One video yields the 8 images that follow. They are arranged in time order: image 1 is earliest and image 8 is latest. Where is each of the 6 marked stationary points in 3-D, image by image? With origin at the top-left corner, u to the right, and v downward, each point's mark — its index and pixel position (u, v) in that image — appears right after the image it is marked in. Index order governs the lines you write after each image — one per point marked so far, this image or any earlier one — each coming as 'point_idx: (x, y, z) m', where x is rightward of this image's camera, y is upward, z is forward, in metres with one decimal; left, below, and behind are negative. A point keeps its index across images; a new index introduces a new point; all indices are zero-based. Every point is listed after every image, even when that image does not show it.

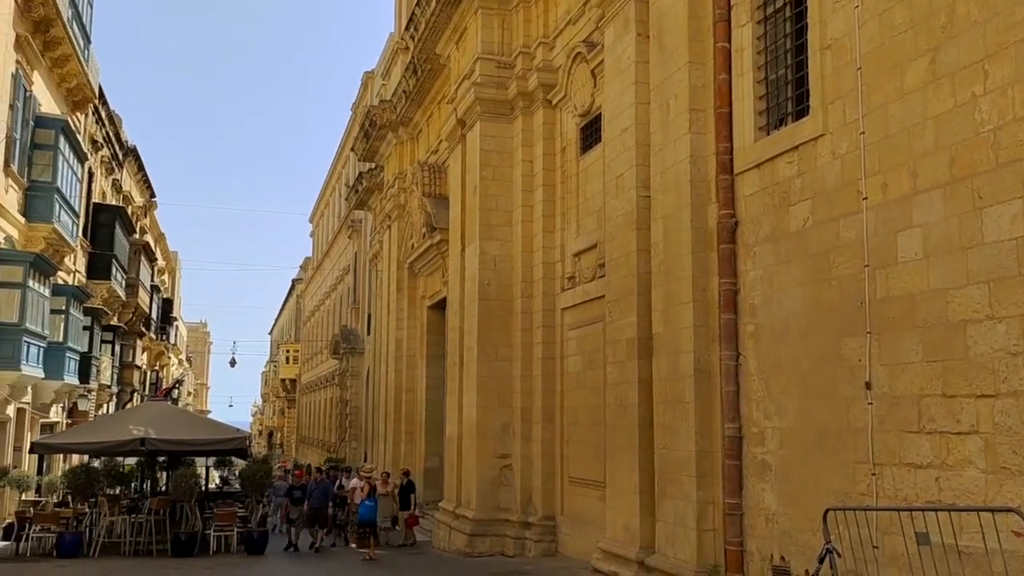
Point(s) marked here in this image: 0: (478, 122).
0: (-0.5, +2.6, +14.1) m
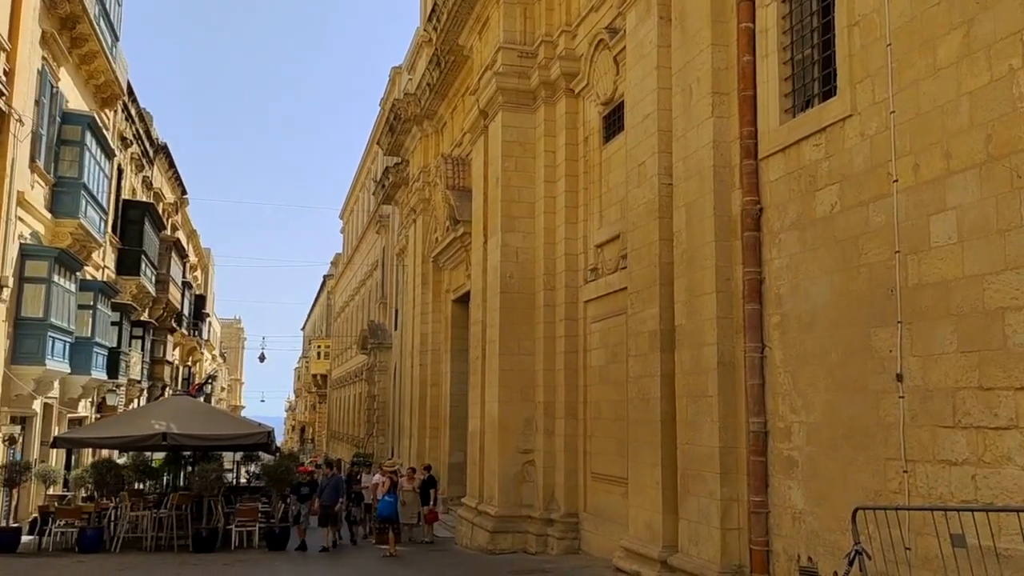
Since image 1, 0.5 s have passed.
0: (-0.2, +2.7, +13.9) m
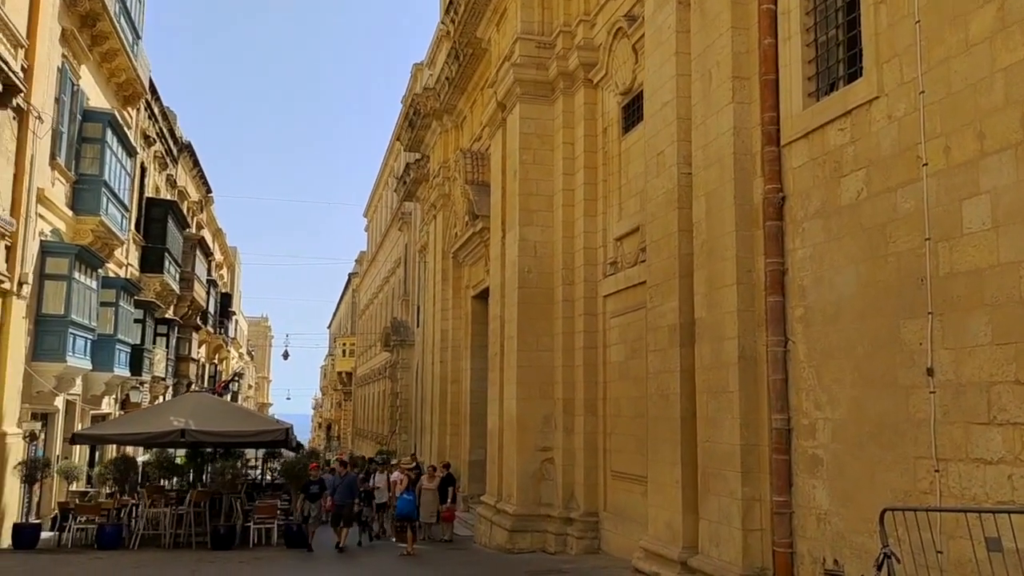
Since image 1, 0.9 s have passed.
0: (+0.1, +2.8, +13.6) m
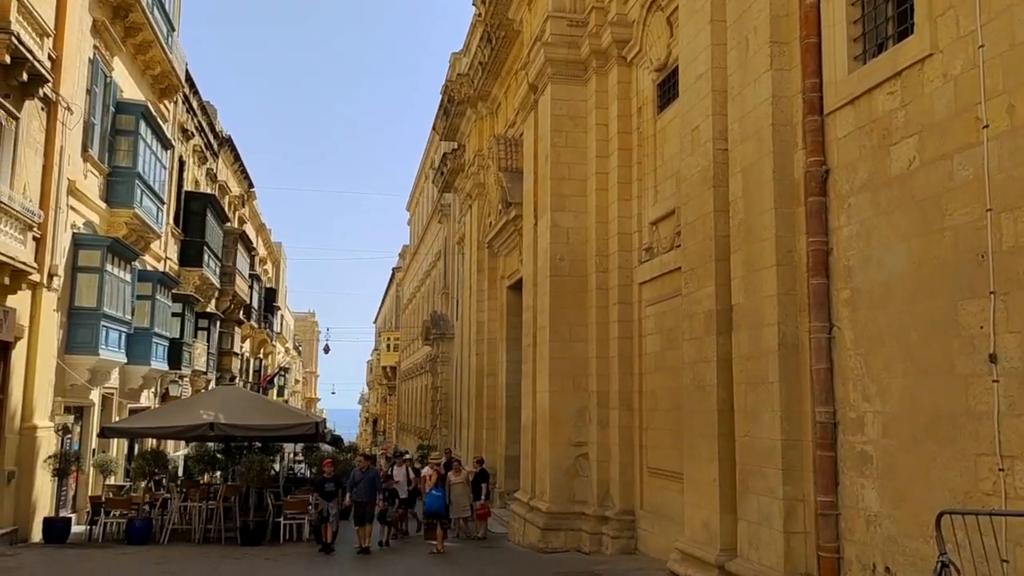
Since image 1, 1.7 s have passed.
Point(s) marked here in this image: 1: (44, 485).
0: (+0.5, +3.0, +13.1) m
1: (-7.5, -3.1, +14.3) m
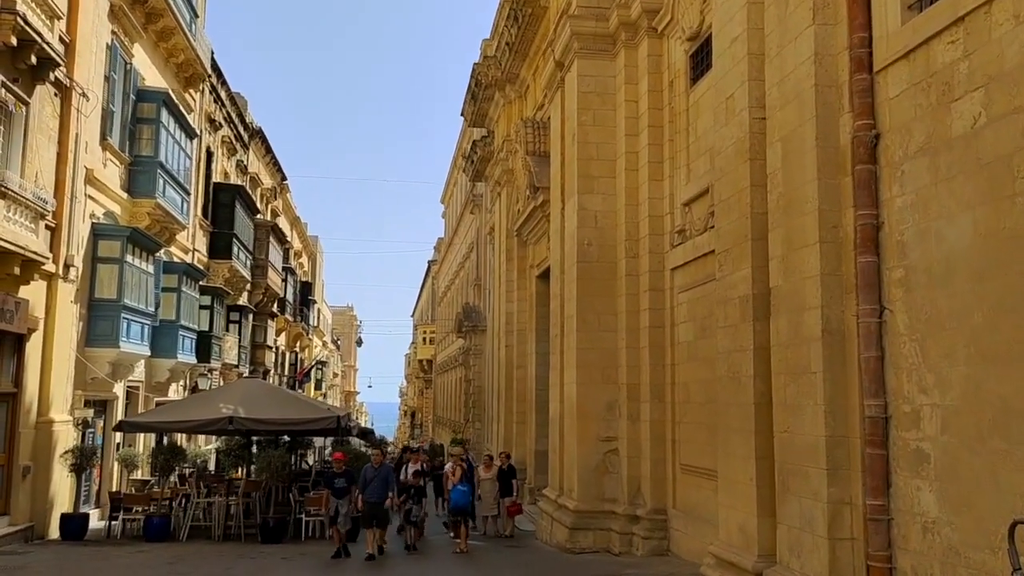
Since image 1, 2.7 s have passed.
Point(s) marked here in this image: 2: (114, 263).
0: (+0.9, +3.1, +12.4) m
1: (-7.0, -3.0, +14.0) m
2: (-7.2, +0.5, +16.2) m
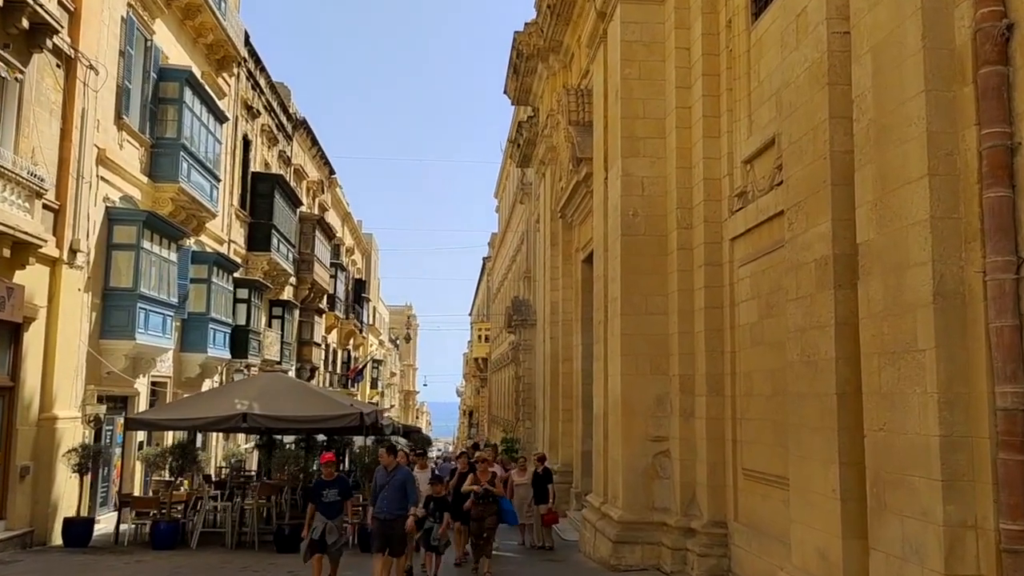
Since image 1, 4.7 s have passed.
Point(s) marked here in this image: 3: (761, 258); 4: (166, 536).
0: (+1.3, +3.4, +10.9) m
1: (-6.4, -2.8, +13.0) m
2: (-6.5, +0.7, +15.2) m
3: (+2.3, +0.3, +8.4) m
4: (-4.8, -3.4, +12.6) m
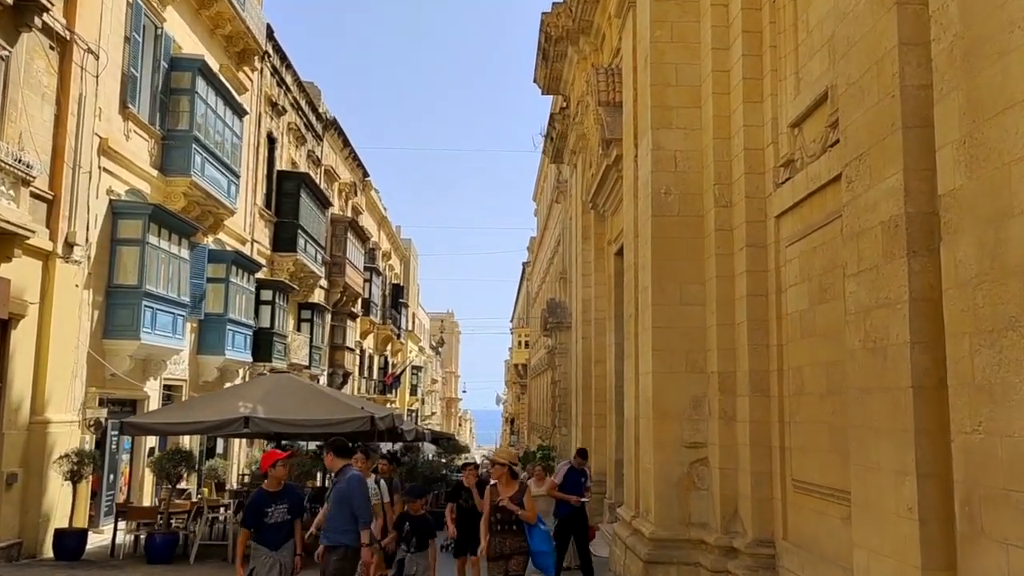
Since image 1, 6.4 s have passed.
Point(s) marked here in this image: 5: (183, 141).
0: (+1.5, +3.5, +9.8) m
1: (-6.1, -2.7, +12.2) m
2: (-6.1, +0.7, +14.5) m
3: (+2.4, +0.4, +7.2) m
4: (-4.5, -3.4, +11.7) m
5: (-6.0, +2.7, +16.5) m
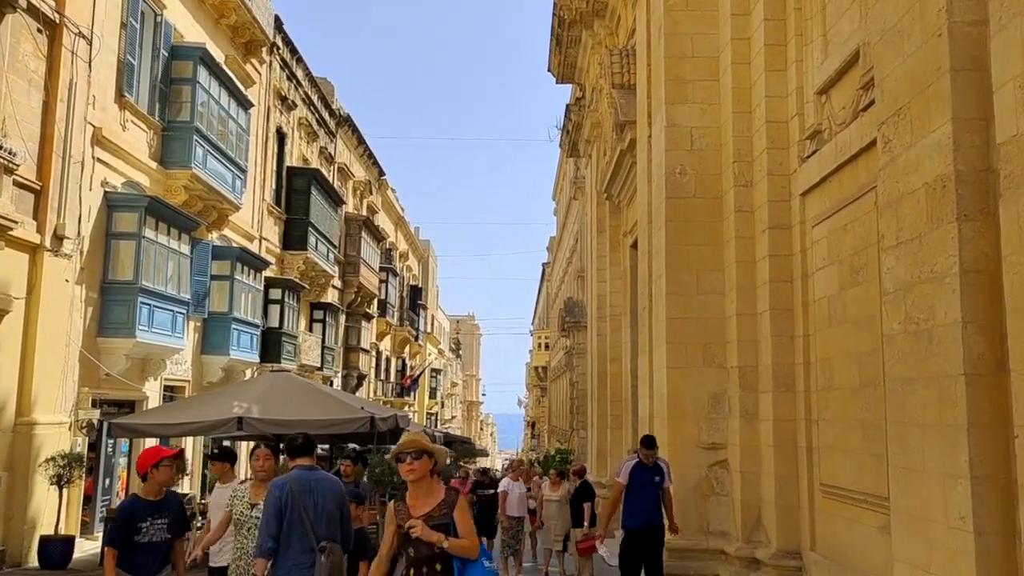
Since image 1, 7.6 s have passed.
0: (+1.5, +3.6, +9.1) m
1: (-6.0, -2.6, +11.7) m
2: (-5.9, +0.8, +13.9) m
3: (+2.4, +0.6, +6.4) m
4: (-4.4, -3.3, +11.1) m
5: (-5.8, +2.7, +16.0) m
